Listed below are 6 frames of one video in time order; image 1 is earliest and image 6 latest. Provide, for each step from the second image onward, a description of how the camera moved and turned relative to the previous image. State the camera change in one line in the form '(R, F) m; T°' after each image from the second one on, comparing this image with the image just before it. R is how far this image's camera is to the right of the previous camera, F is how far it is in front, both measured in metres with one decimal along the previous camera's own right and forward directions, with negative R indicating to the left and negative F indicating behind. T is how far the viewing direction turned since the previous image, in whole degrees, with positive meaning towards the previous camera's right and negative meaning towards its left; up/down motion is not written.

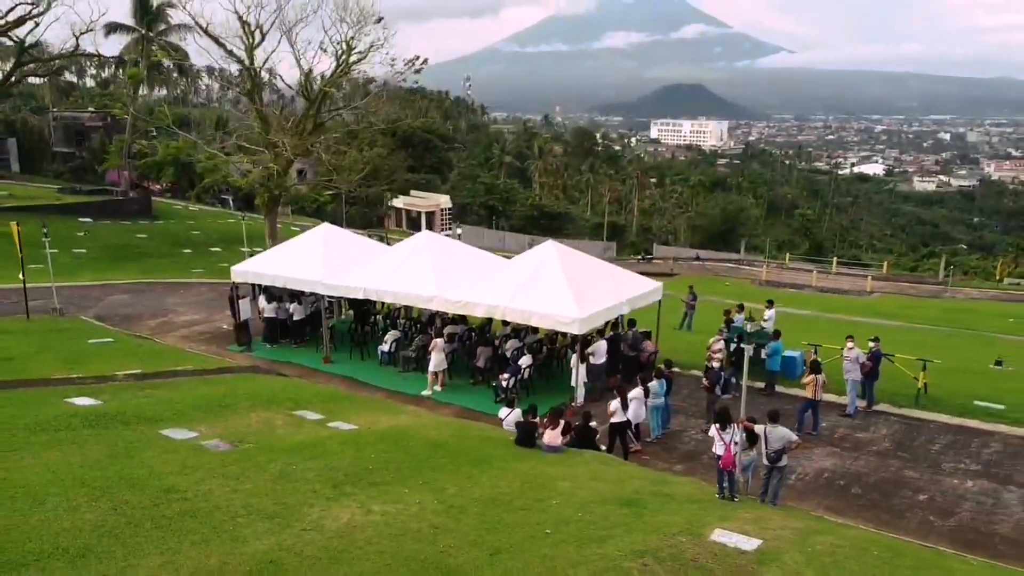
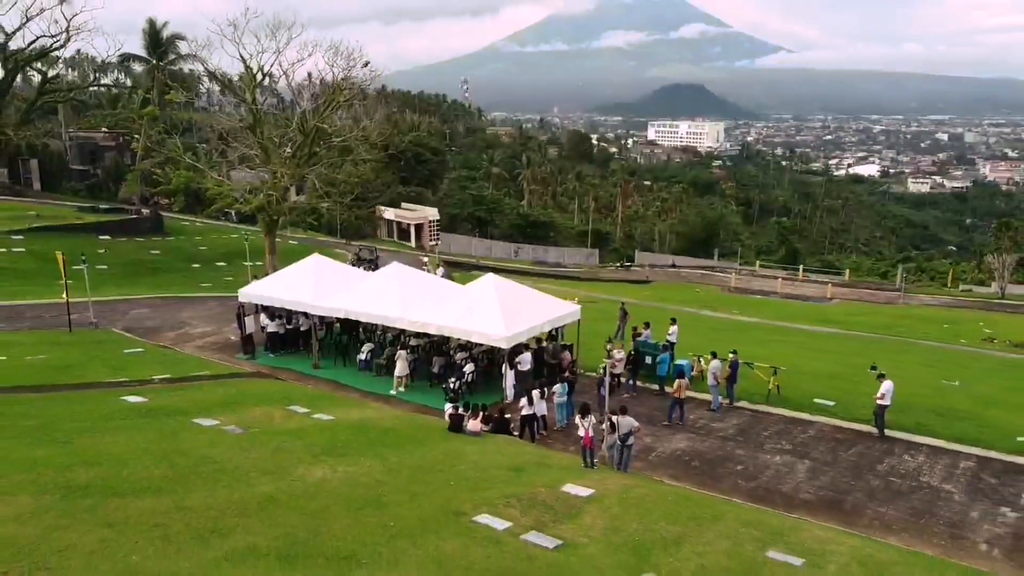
(+1.2, -4.1) m; 0°
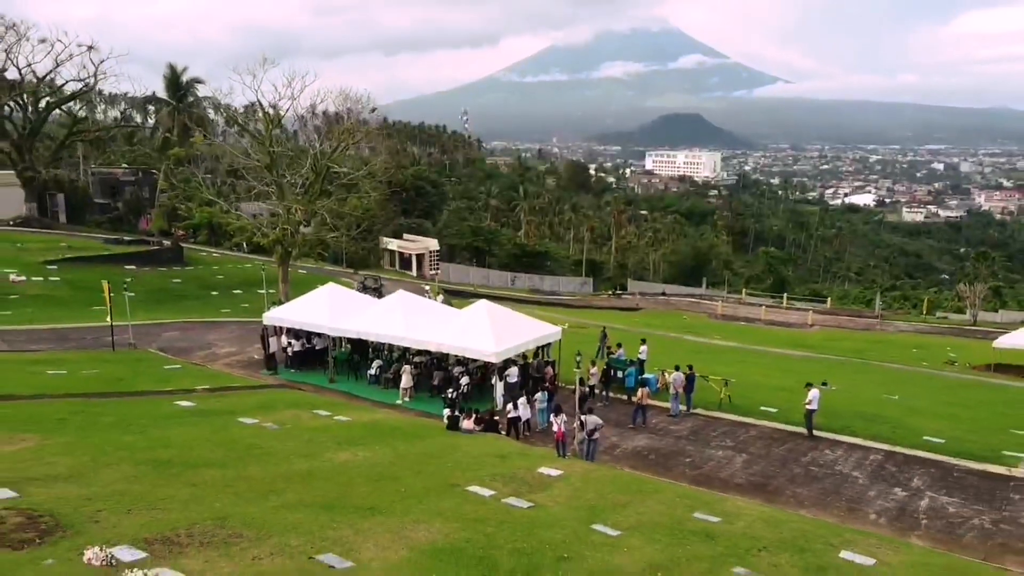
(+0.2, -3.1) m; 0°
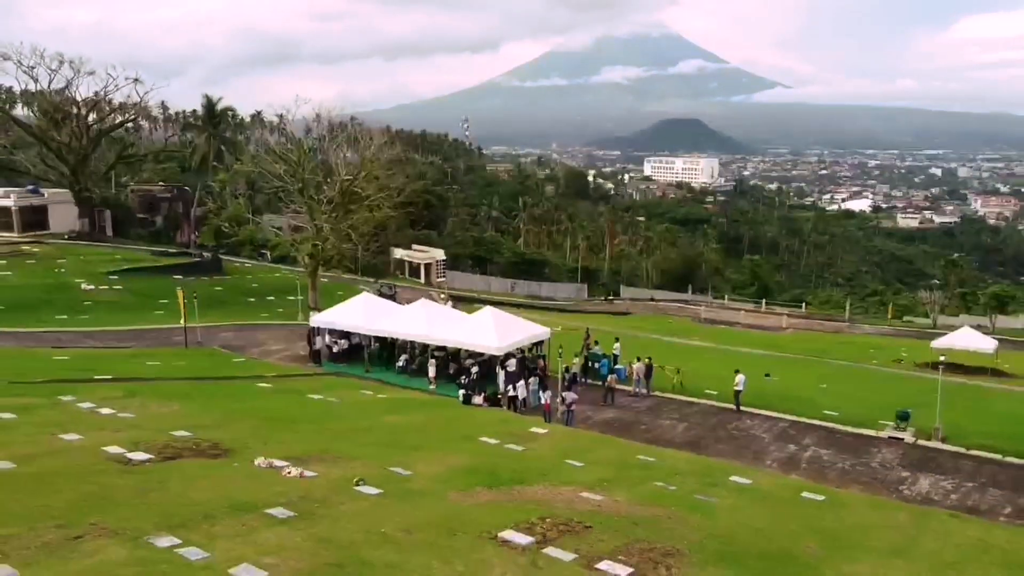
(0.0, -5.9) m; 0°
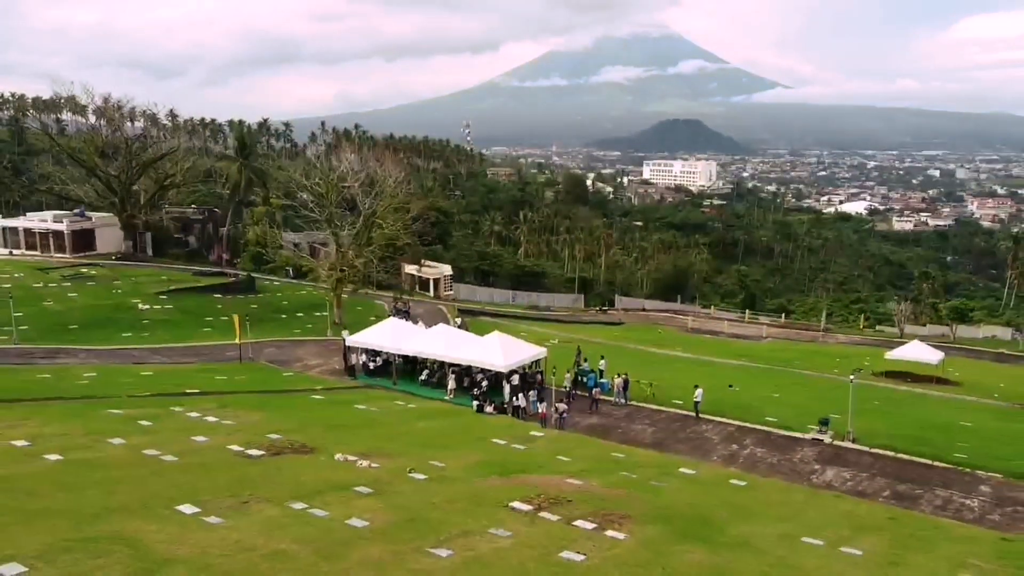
(-0.1, -6.0) m; 0°
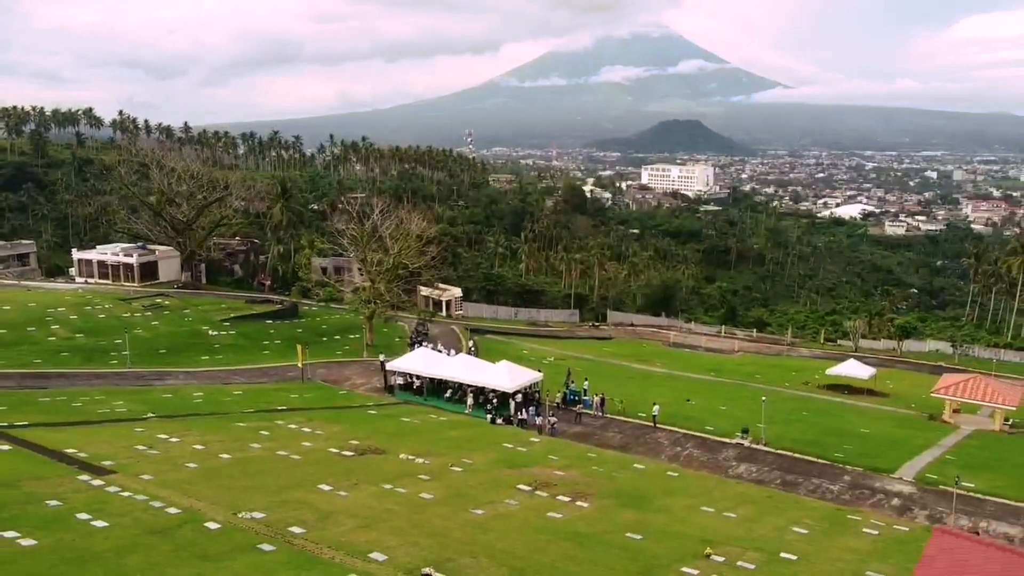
(-0.2, -10.4) m; 0°
